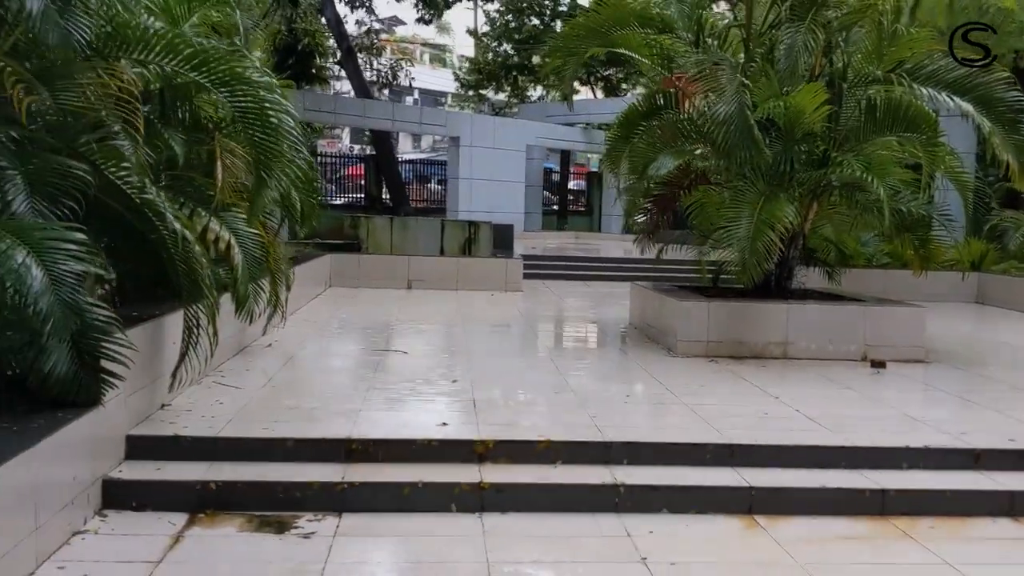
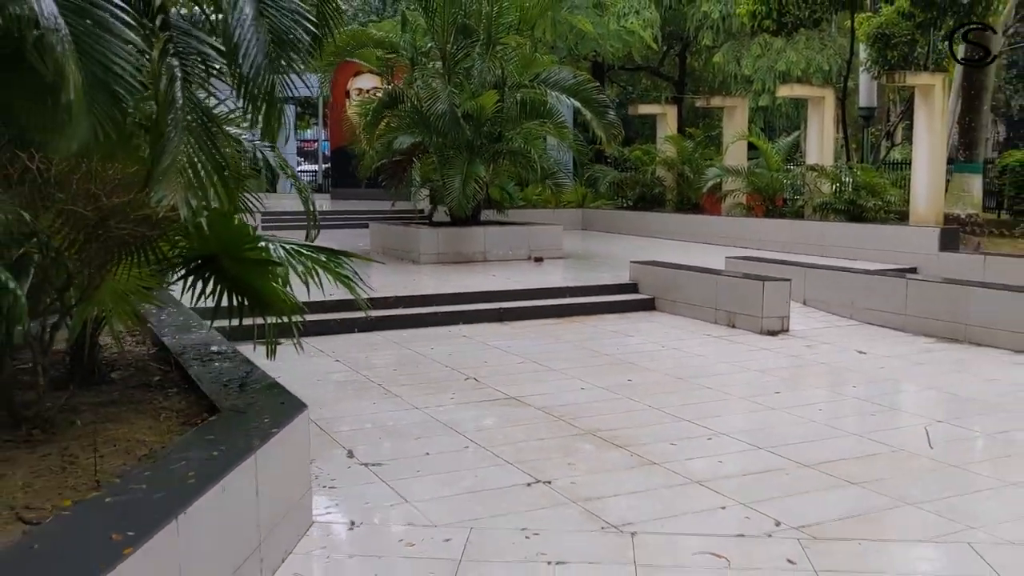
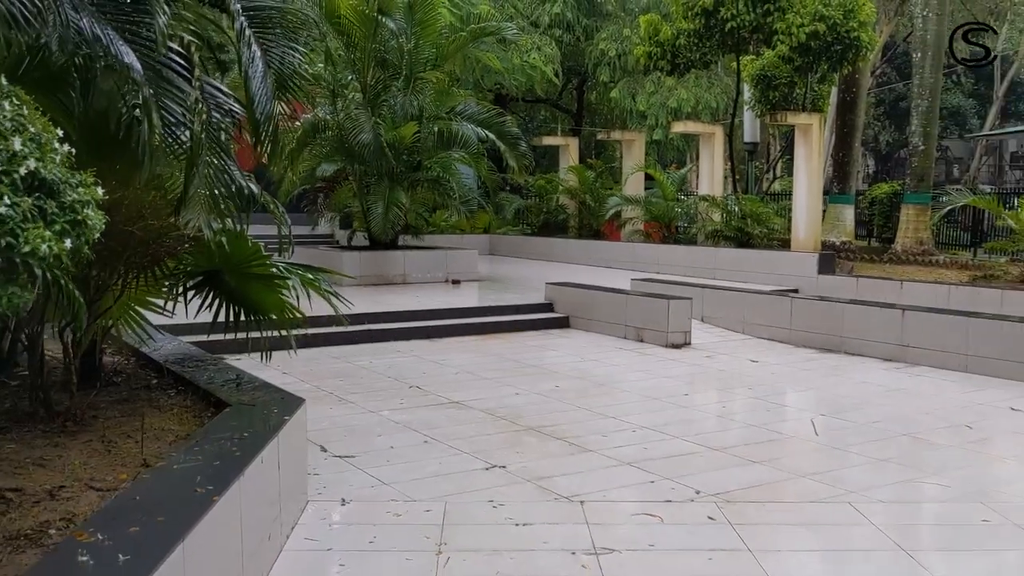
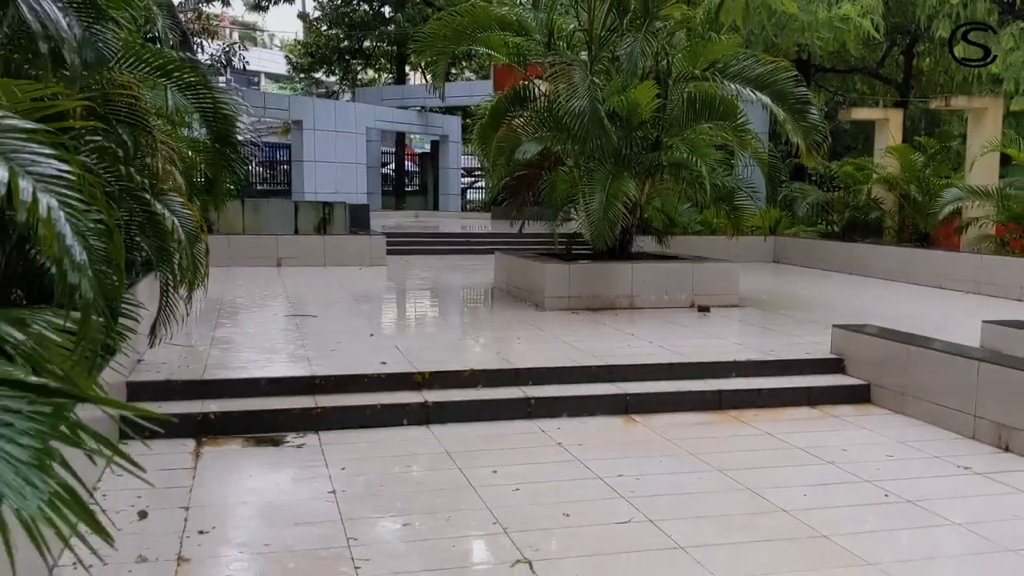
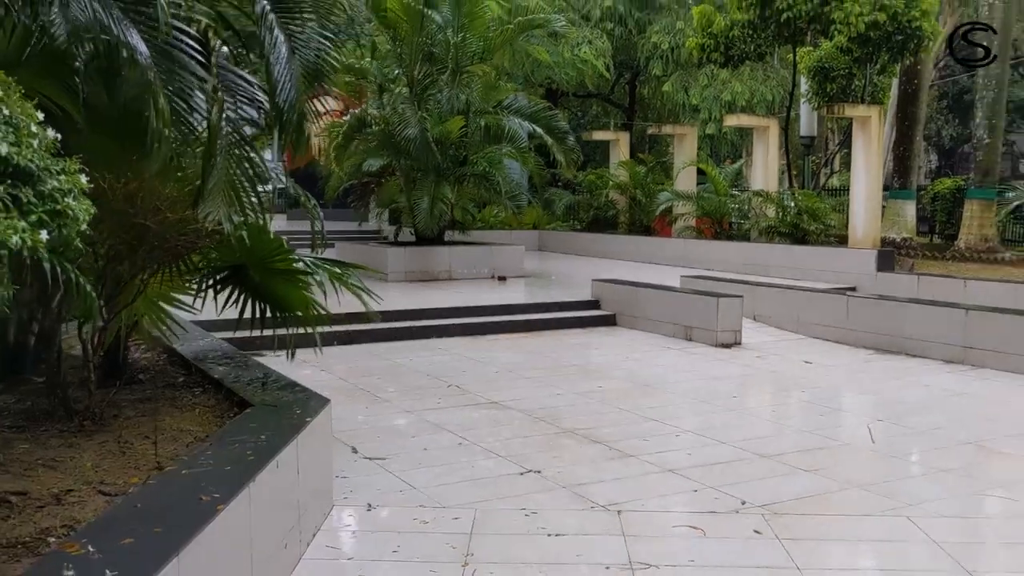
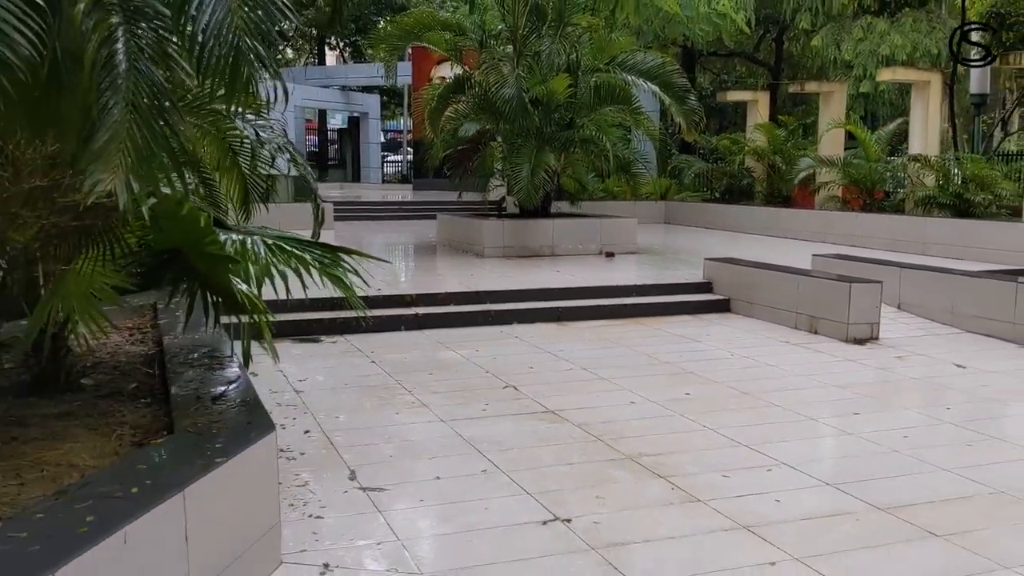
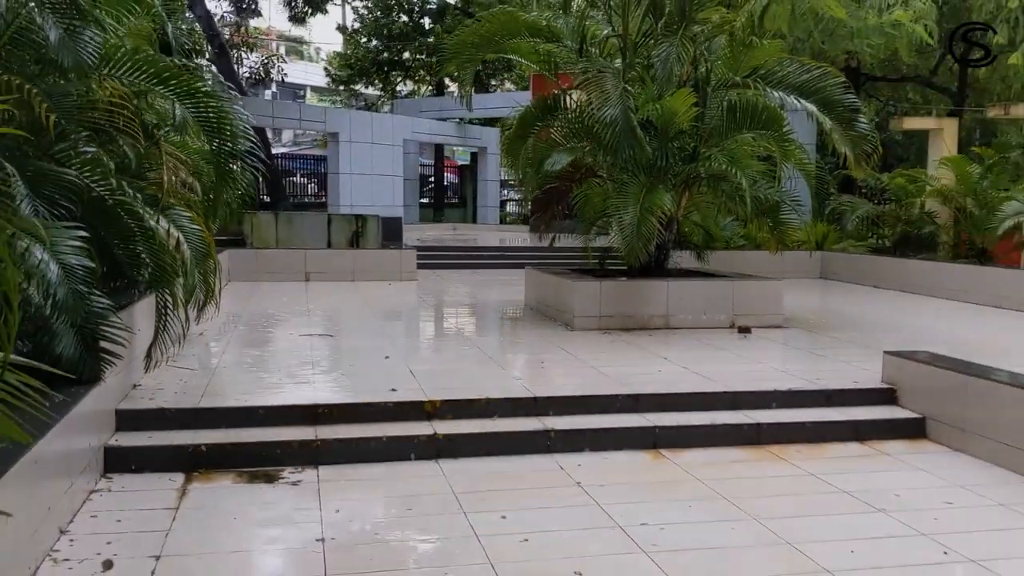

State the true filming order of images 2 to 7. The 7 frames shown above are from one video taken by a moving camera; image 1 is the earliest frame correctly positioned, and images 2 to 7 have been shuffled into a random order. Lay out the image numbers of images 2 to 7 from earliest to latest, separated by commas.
7, 4, 6, 2, 5, 3
